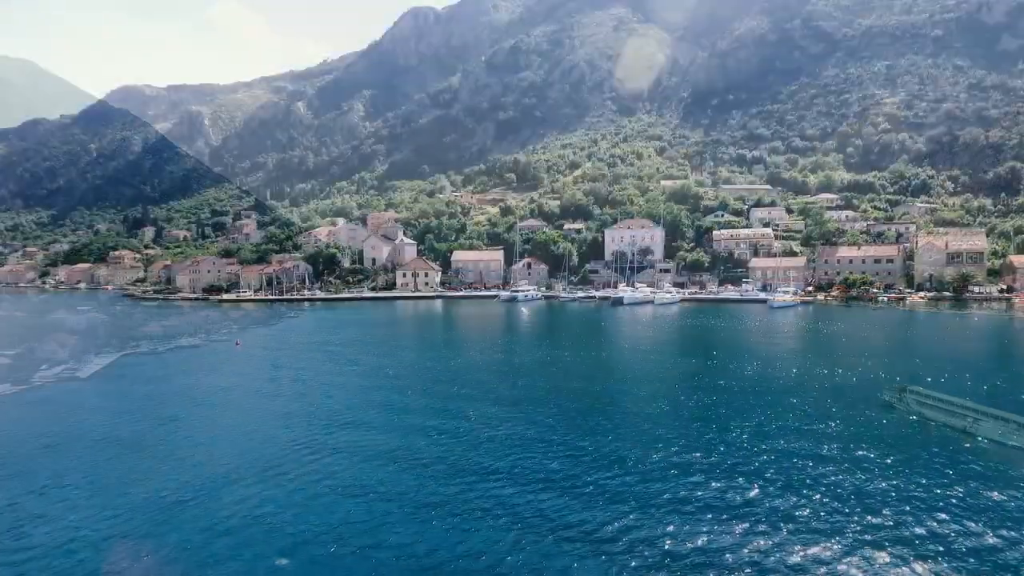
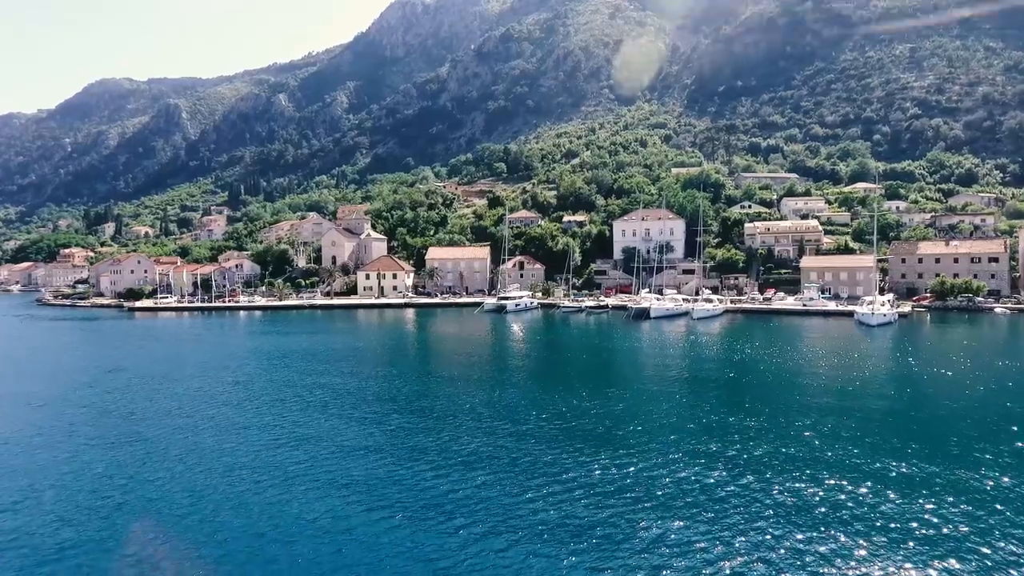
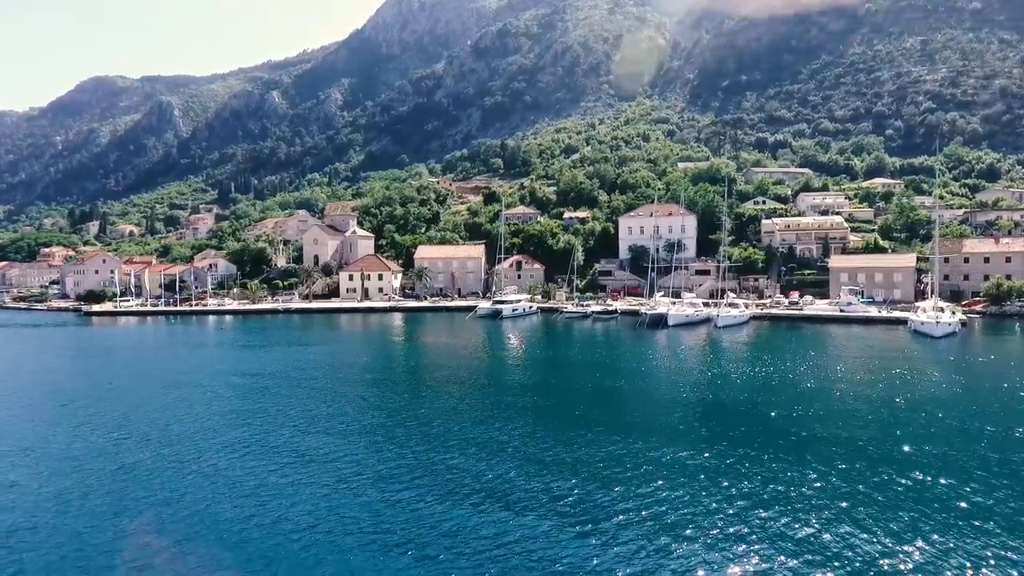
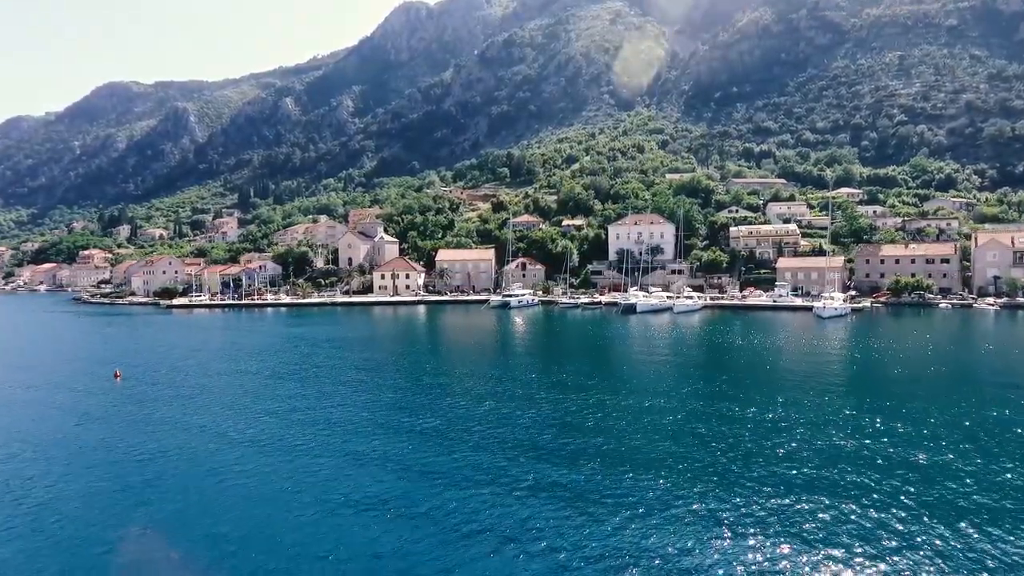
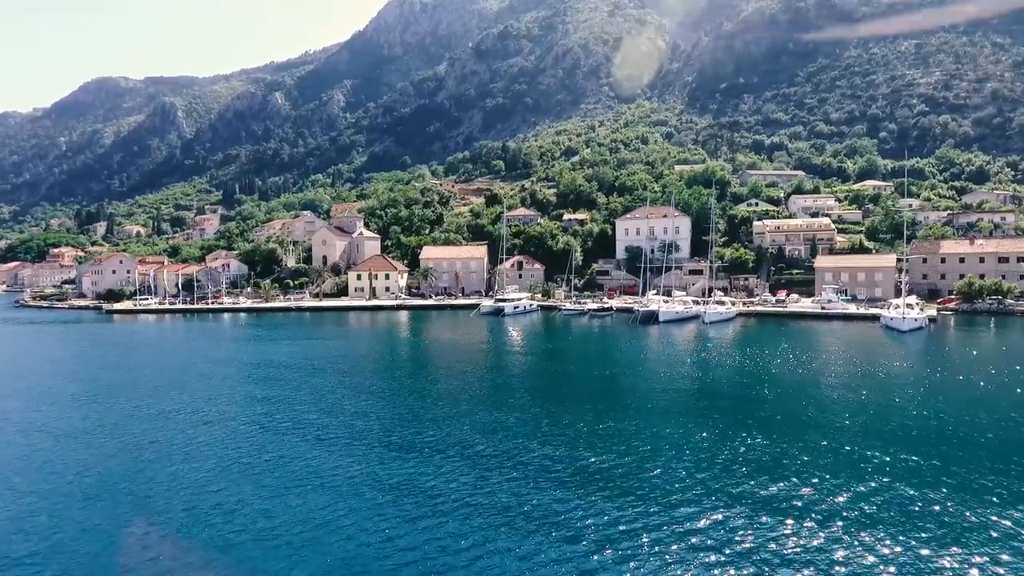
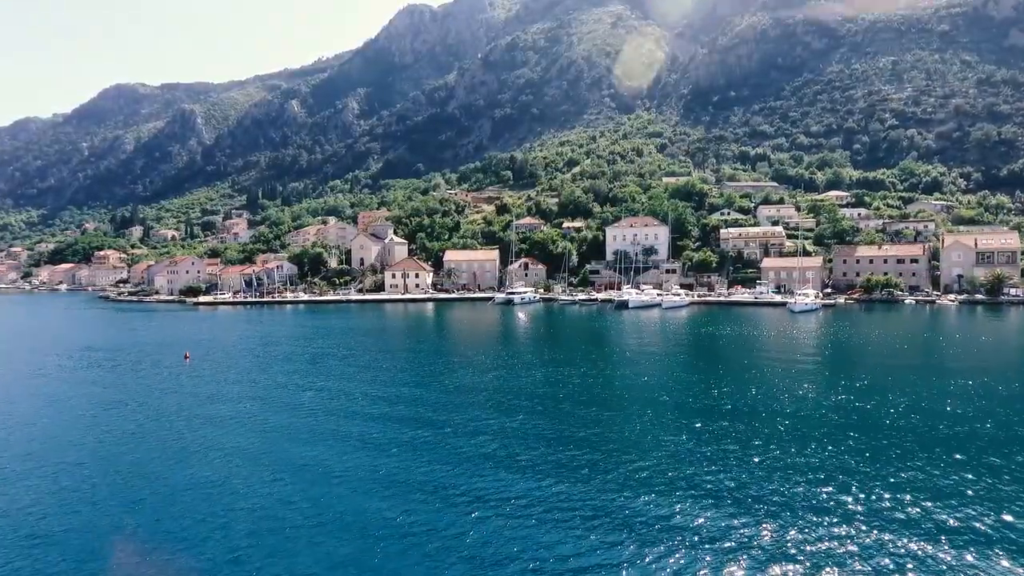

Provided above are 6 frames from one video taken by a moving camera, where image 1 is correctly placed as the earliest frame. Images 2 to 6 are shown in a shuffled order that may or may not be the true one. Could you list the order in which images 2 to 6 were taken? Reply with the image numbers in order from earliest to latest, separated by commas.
6, 4, 2, 5, 3
